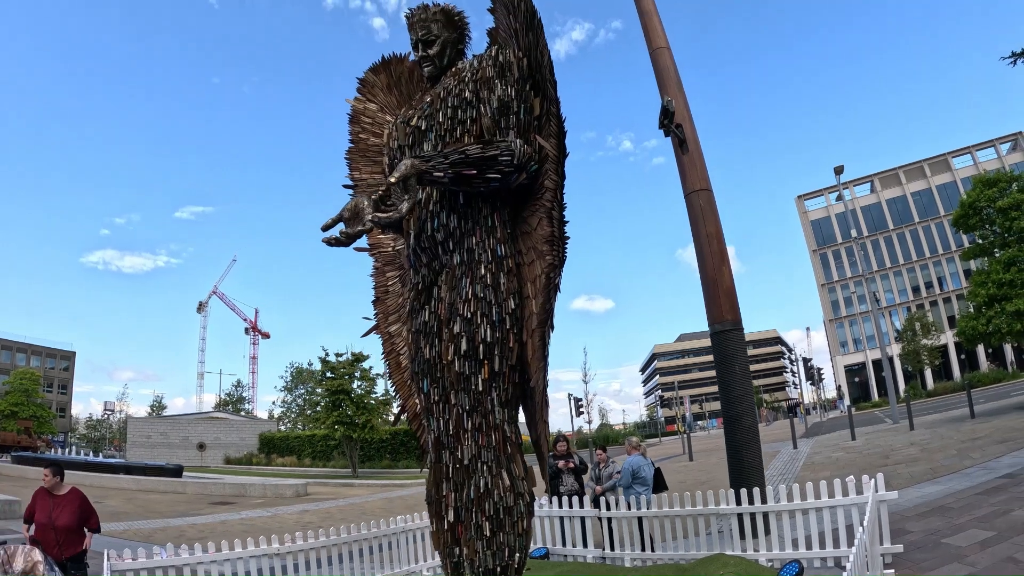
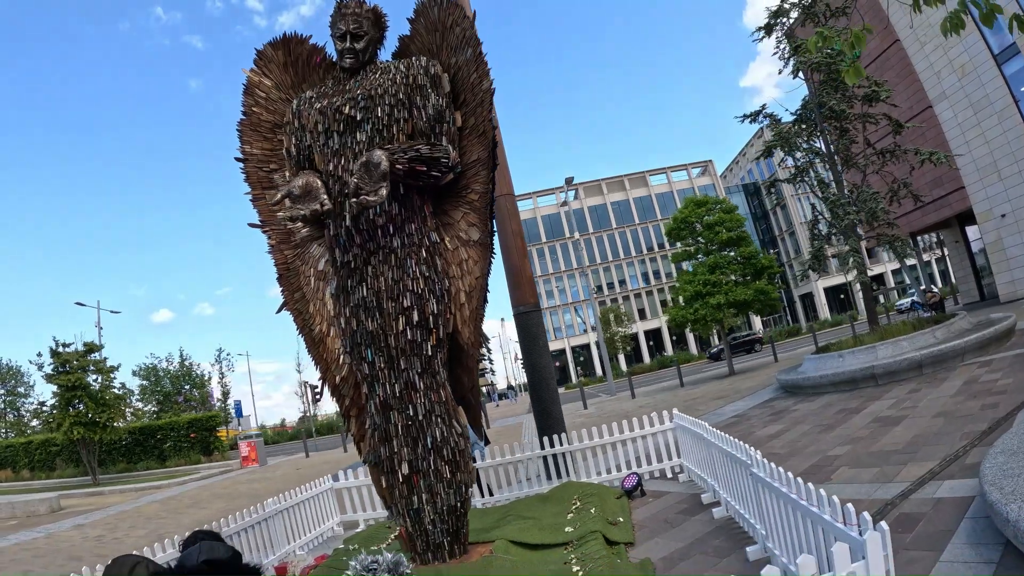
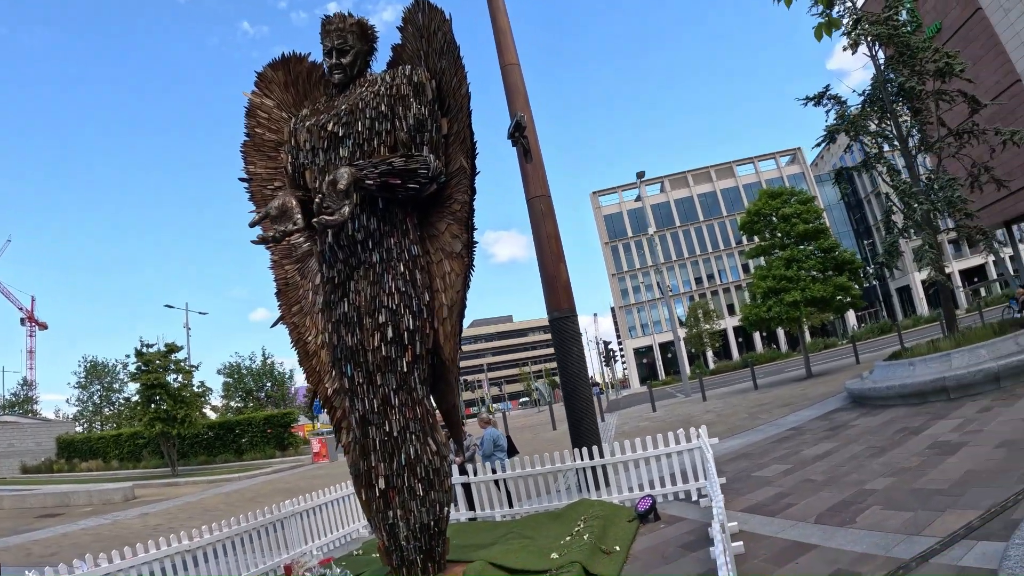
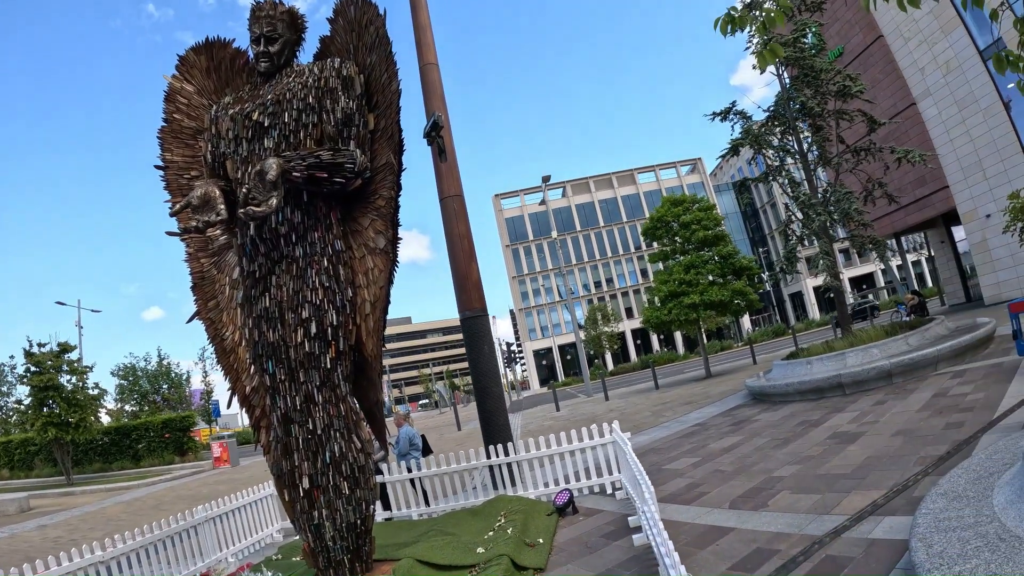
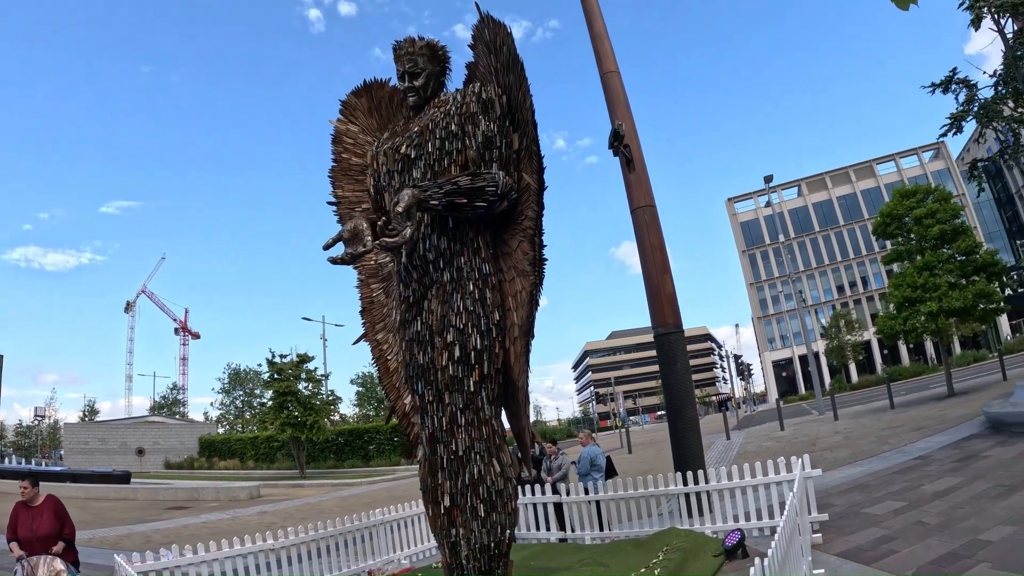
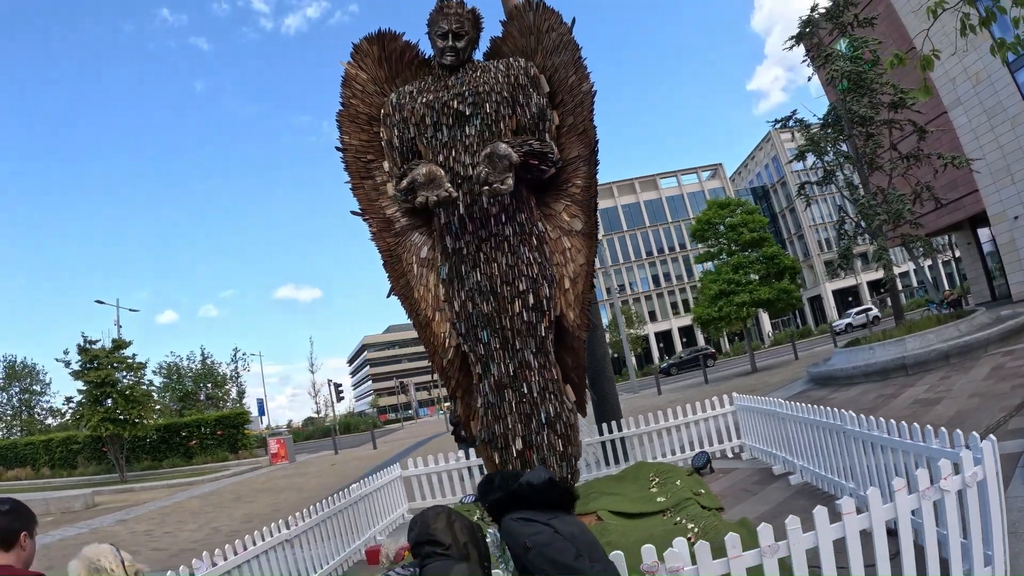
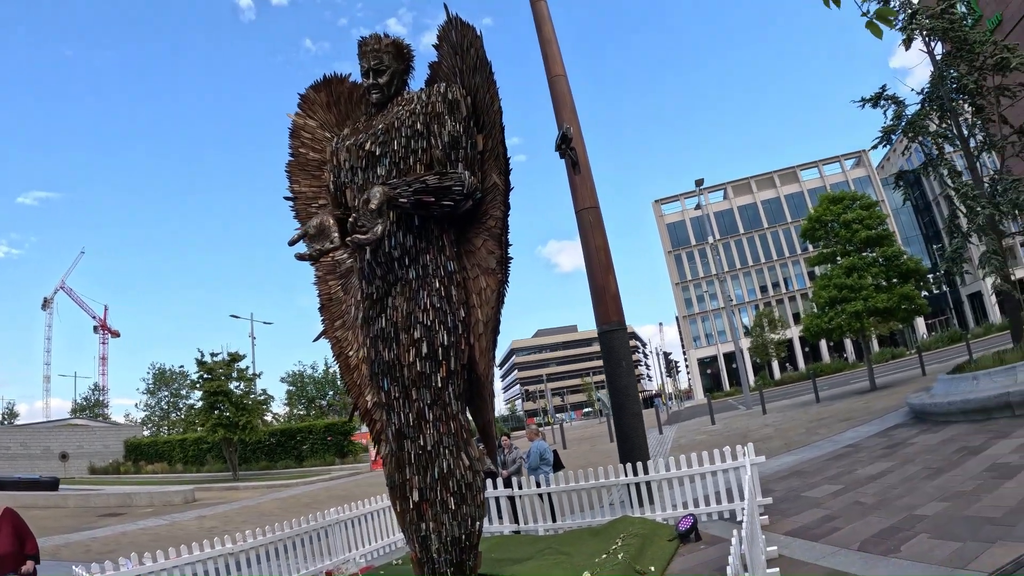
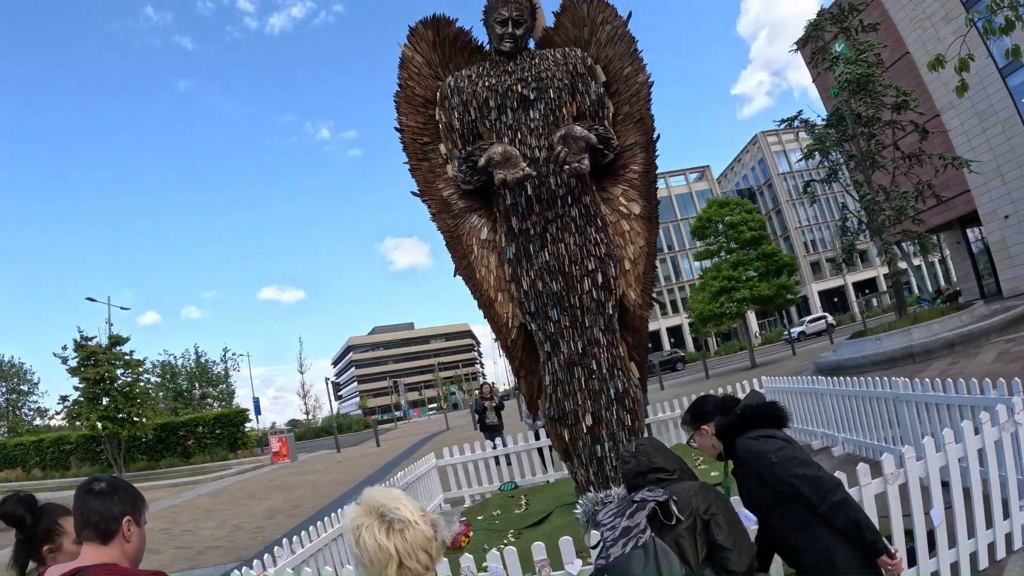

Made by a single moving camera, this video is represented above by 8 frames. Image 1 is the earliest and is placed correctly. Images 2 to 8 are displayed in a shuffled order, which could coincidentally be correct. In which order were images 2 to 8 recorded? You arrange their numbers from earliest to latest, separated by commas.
5, 7, 3, 4, 2, 6, 8
